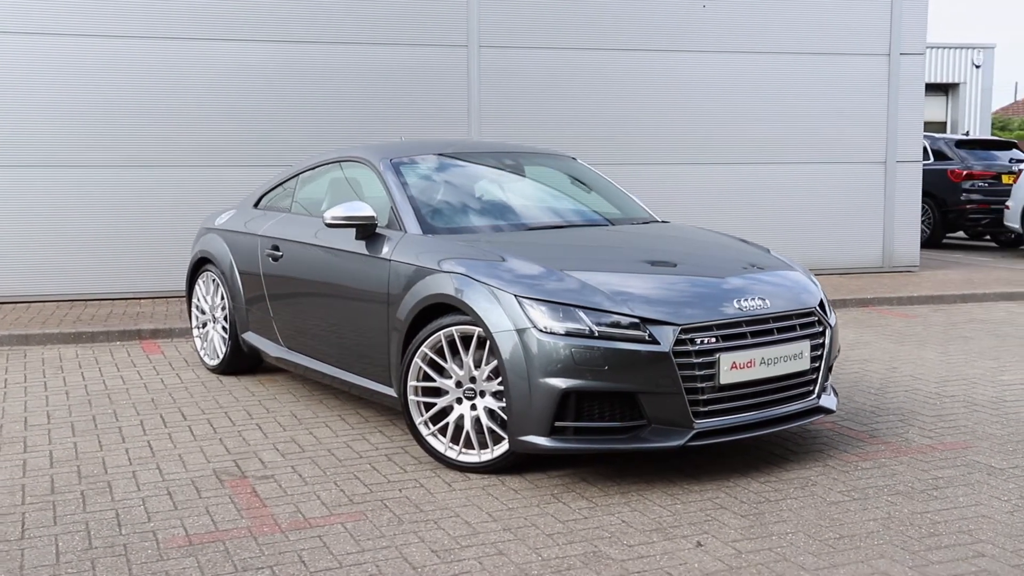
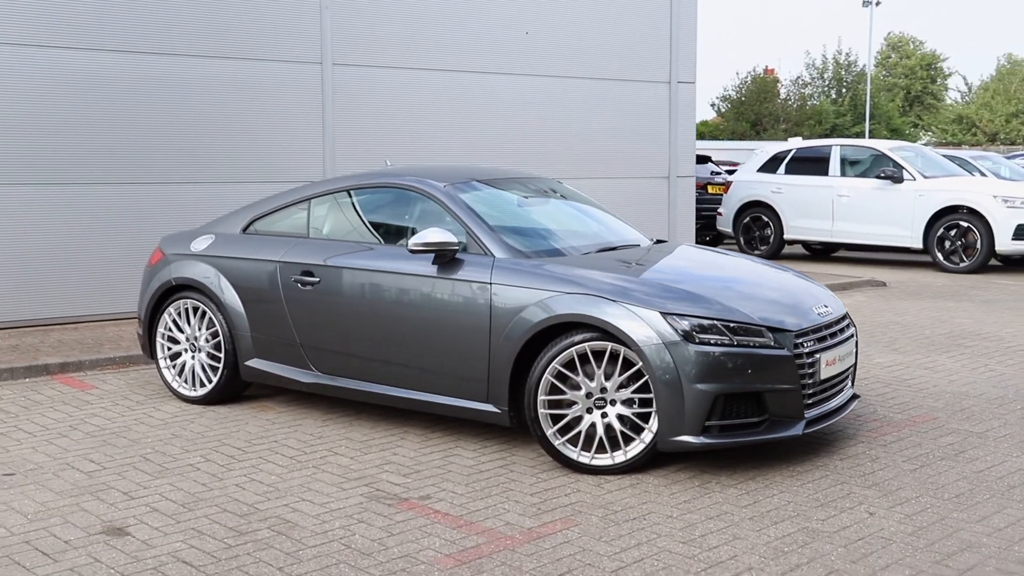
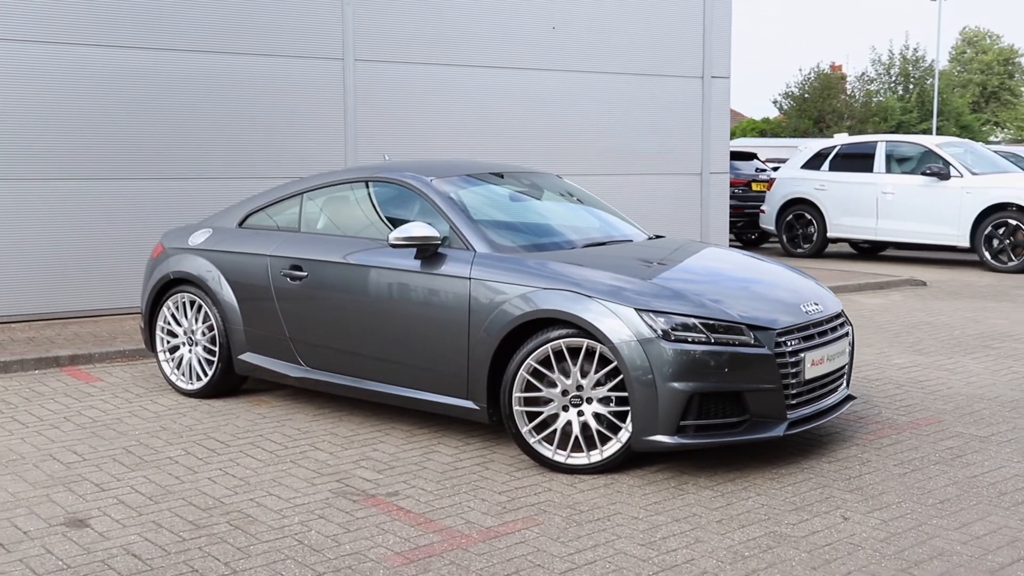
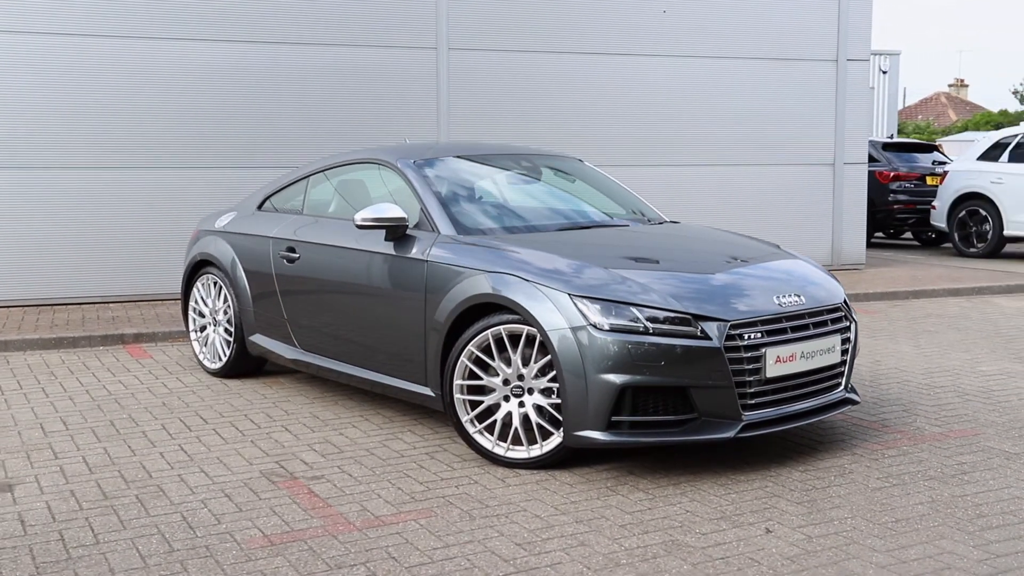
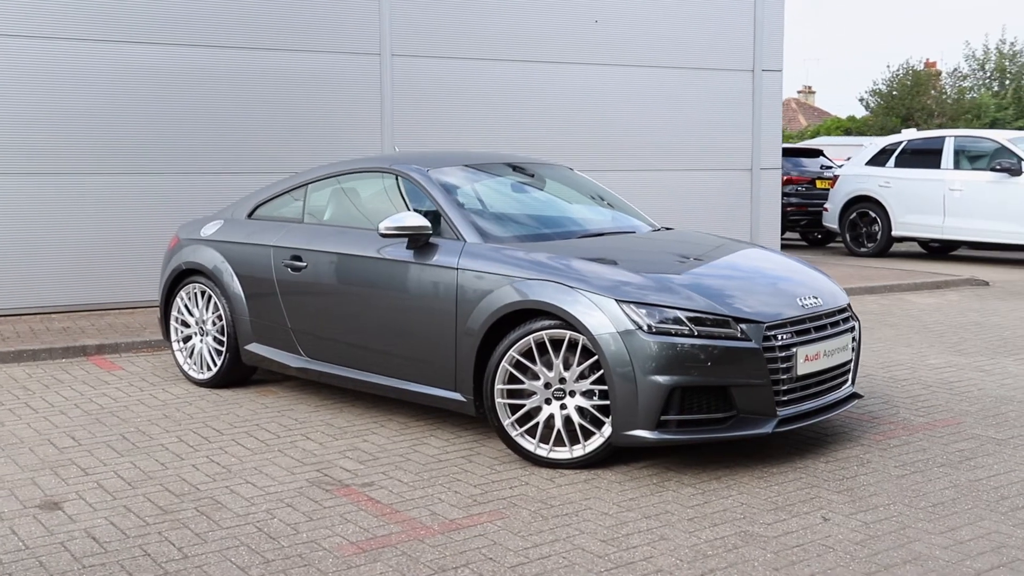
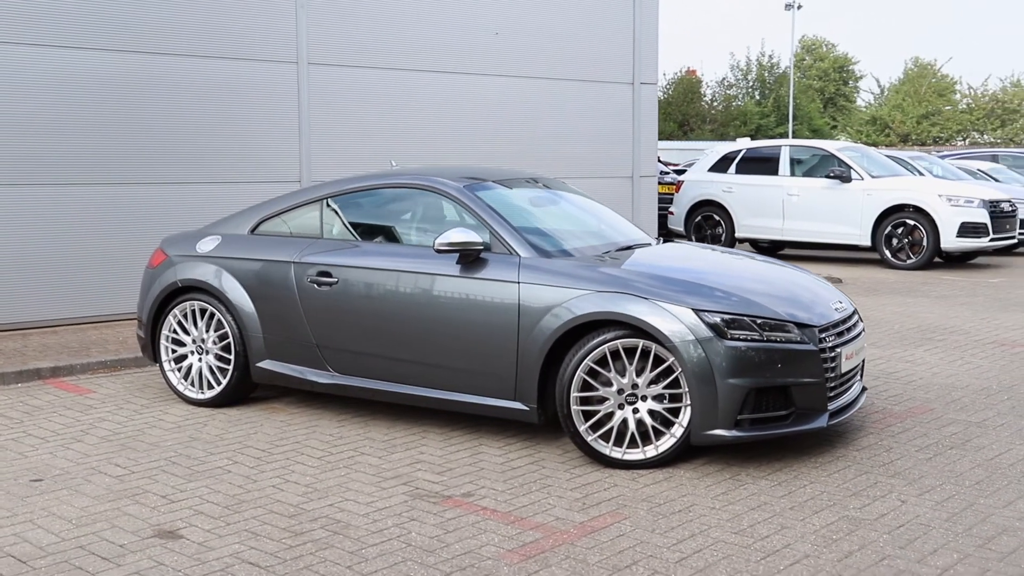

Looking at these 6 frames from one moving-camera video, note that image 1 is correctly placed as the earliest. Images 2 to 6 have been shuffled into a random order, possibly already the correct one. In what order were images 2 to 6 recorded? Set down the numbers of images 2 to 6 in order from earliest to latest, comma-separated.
4, 5, 3, 2, 6
